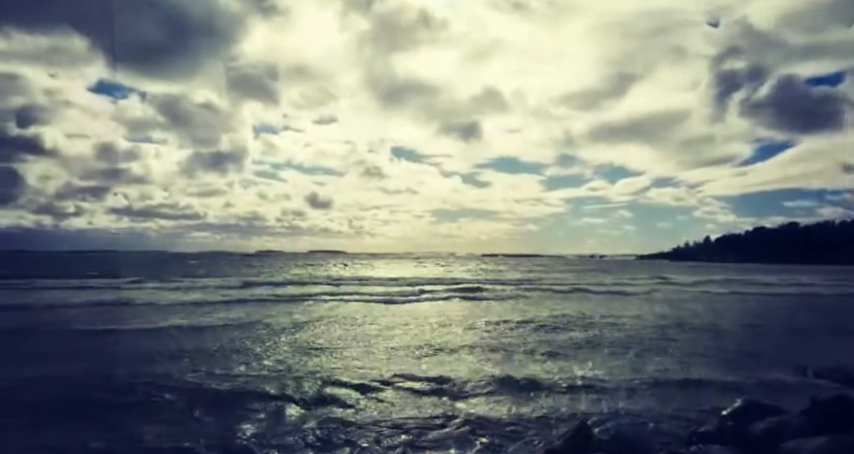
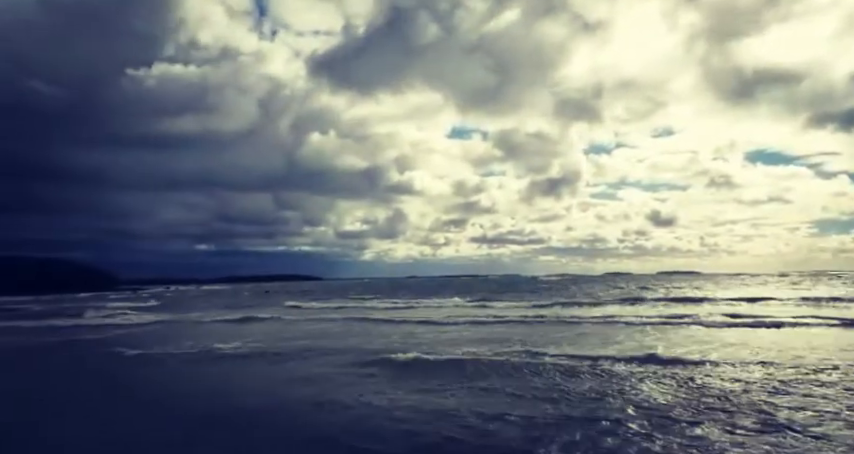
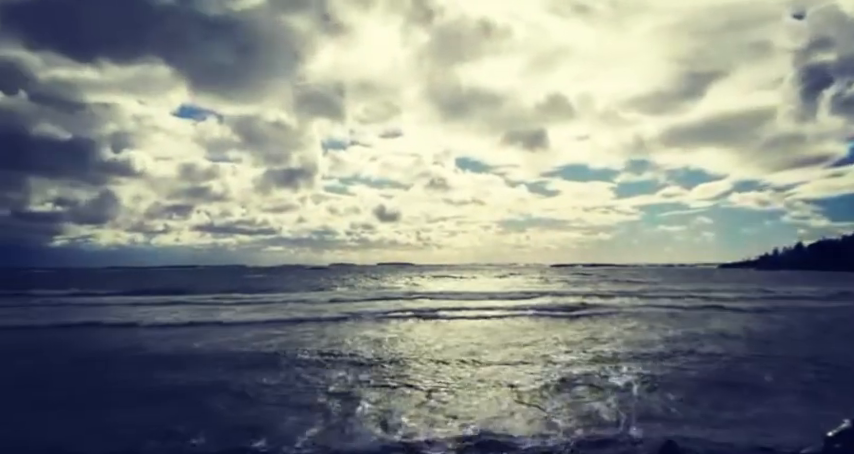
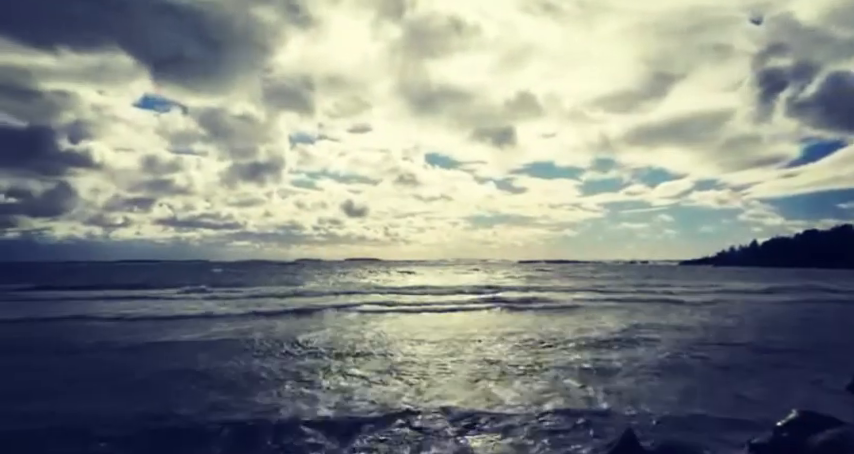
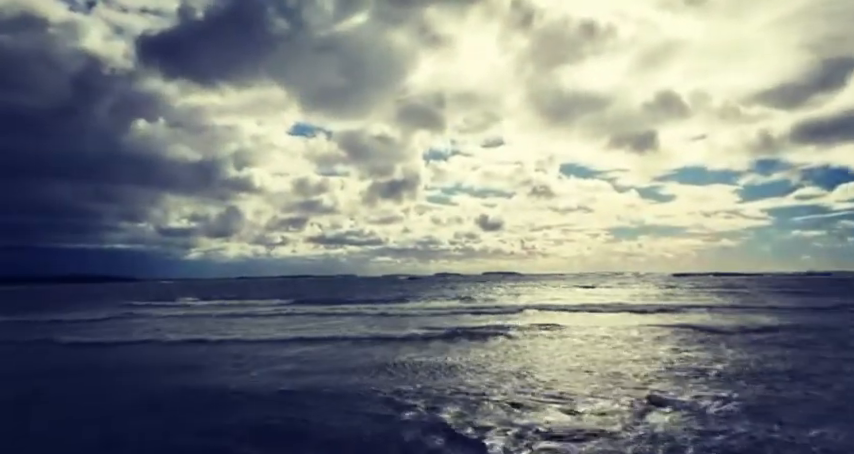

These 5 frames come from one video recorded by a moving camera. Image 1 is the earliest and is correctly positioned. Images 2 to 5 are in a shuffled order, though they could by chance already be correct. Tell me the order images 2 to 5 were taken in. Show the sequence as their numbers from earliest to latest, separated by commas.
4, 3, 5, 2
